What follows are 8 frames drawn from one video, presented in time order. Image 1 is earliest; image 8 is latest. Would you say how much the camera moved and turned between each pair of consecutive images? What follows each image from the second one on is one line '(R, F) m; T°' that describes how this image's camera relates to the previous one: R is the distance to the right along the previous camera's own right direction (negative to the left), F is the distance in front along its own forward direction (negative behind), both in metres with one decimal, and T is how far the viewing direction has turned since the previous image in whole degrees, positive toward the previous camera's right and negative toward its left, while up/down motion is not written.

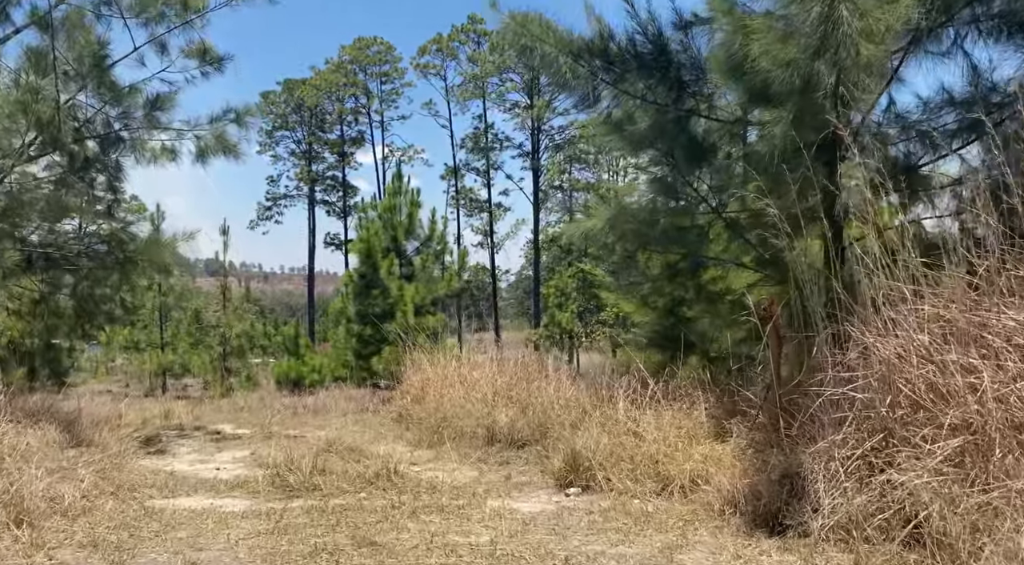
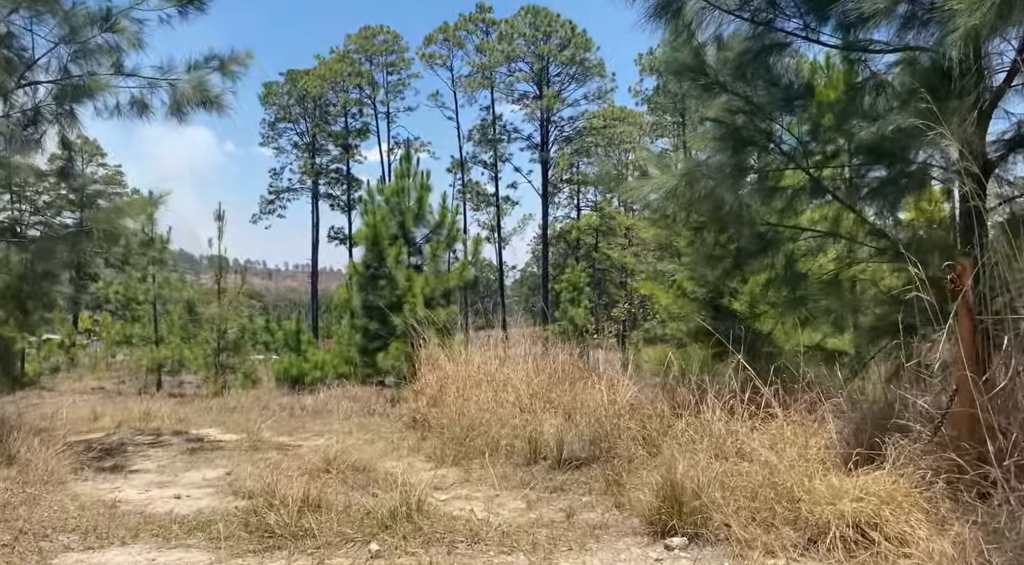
(-0.2, +1.1) m; 0°
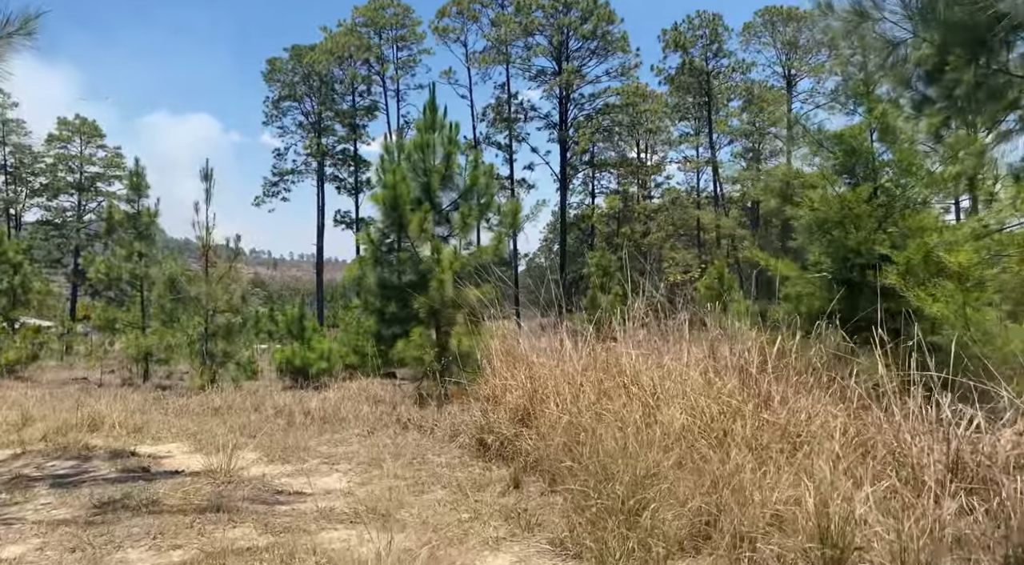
(-0.6, +2.3) m; 0°
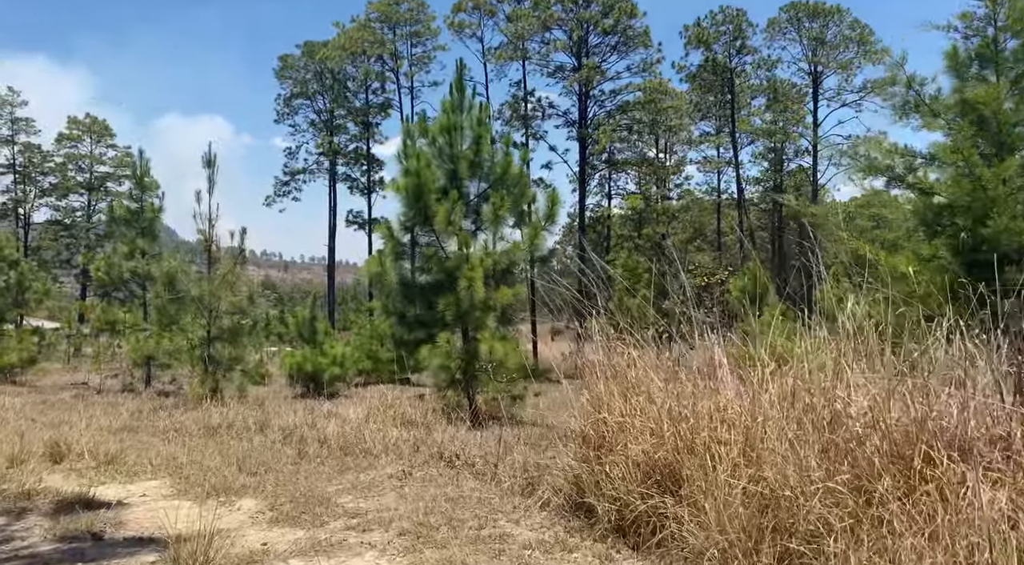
(-0.3, +1.2) m; -1°
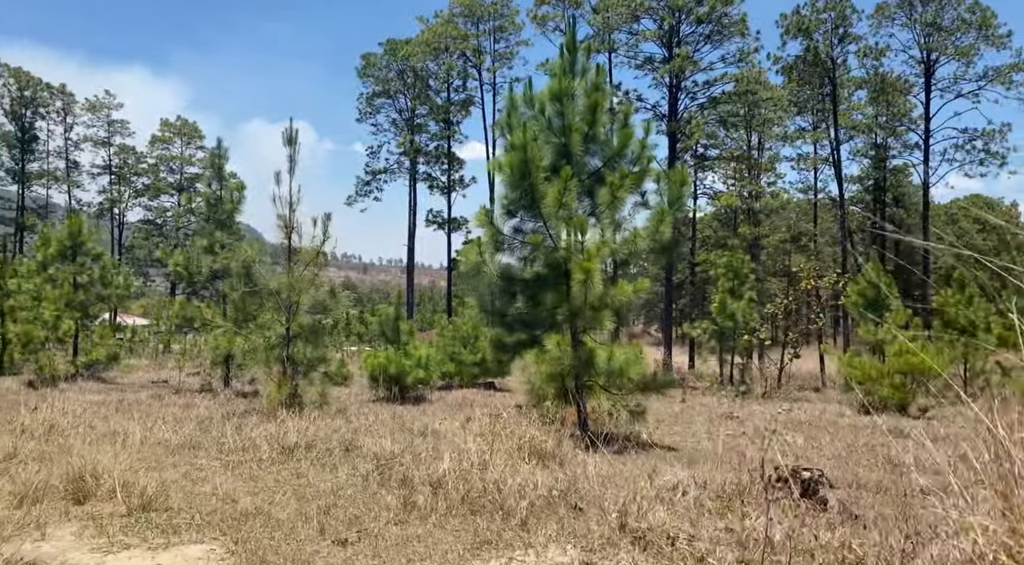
(-0.5, +1.5) m; -5°
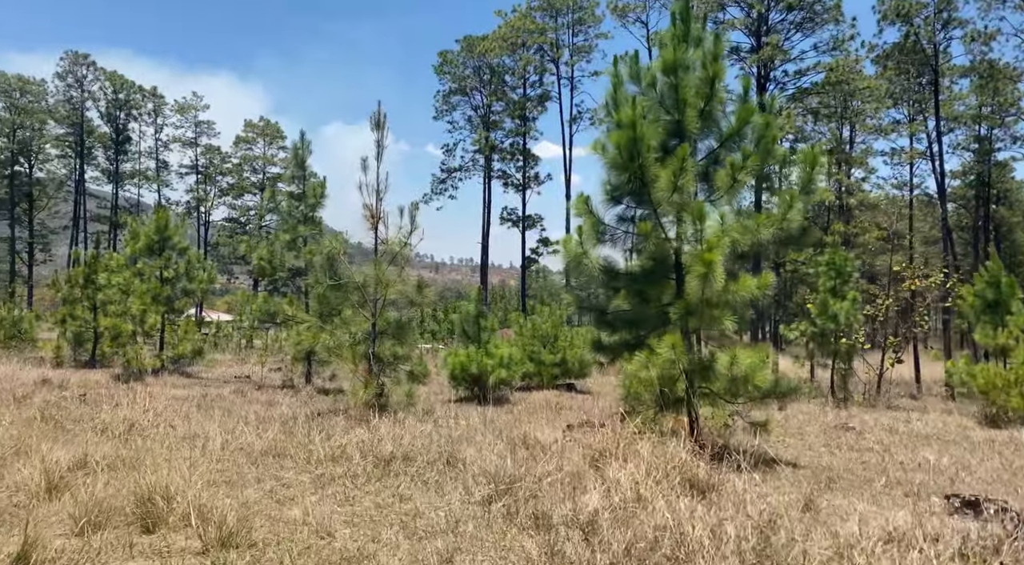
(-0.3, +0.8) m; -5°
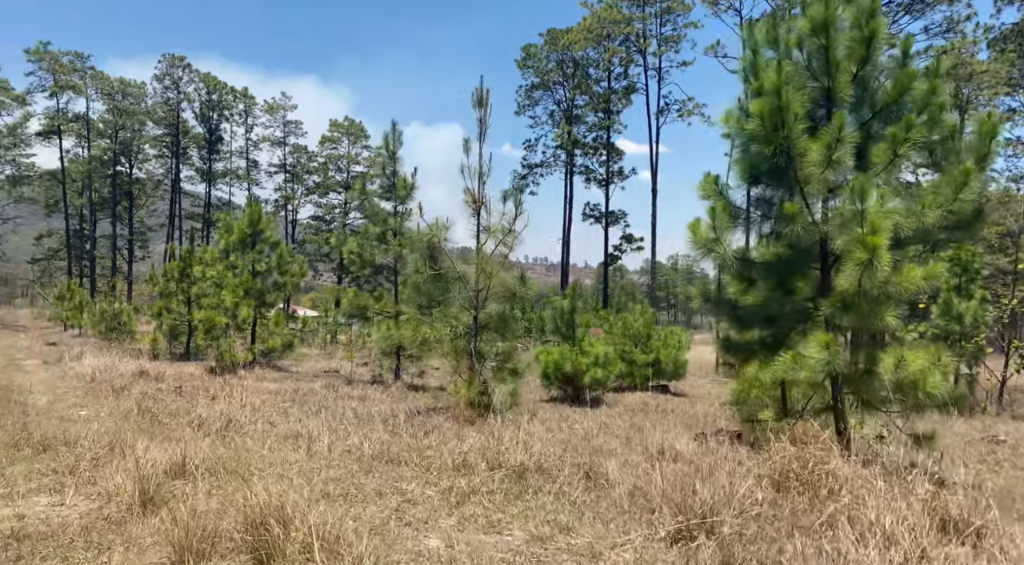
(-0.4, +0.7) m; -5°
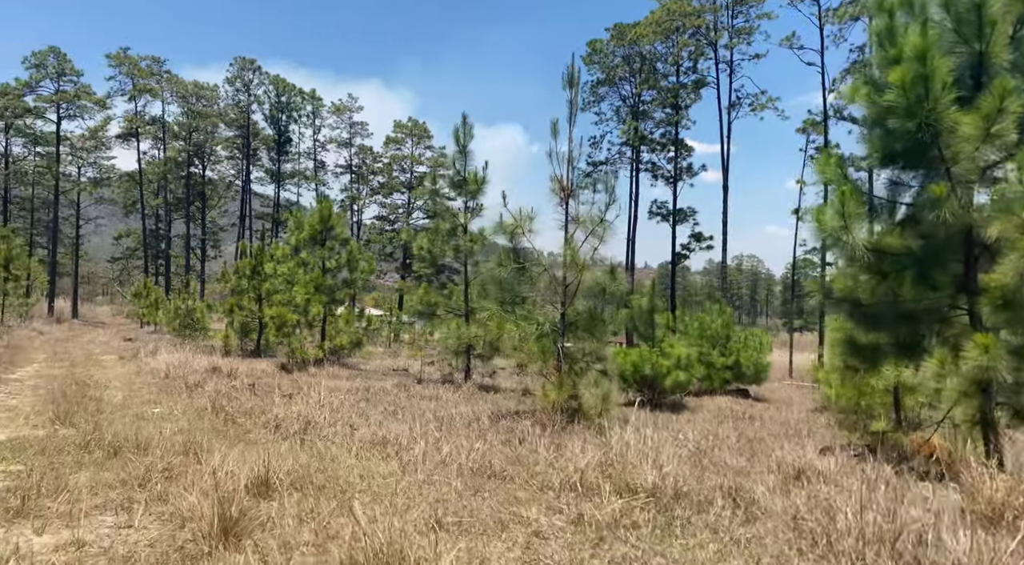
(-0.3, +0.6) m; -4°
